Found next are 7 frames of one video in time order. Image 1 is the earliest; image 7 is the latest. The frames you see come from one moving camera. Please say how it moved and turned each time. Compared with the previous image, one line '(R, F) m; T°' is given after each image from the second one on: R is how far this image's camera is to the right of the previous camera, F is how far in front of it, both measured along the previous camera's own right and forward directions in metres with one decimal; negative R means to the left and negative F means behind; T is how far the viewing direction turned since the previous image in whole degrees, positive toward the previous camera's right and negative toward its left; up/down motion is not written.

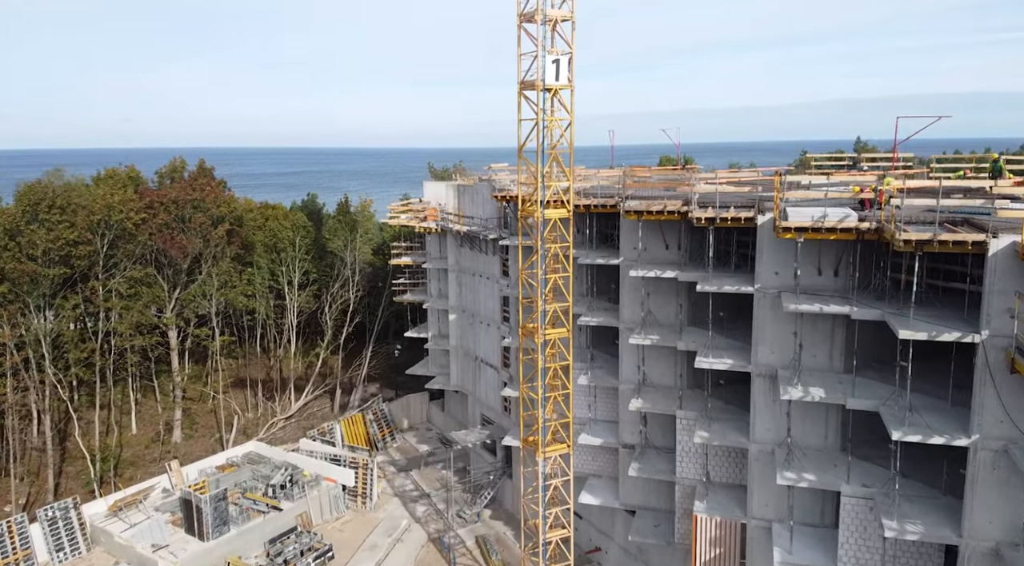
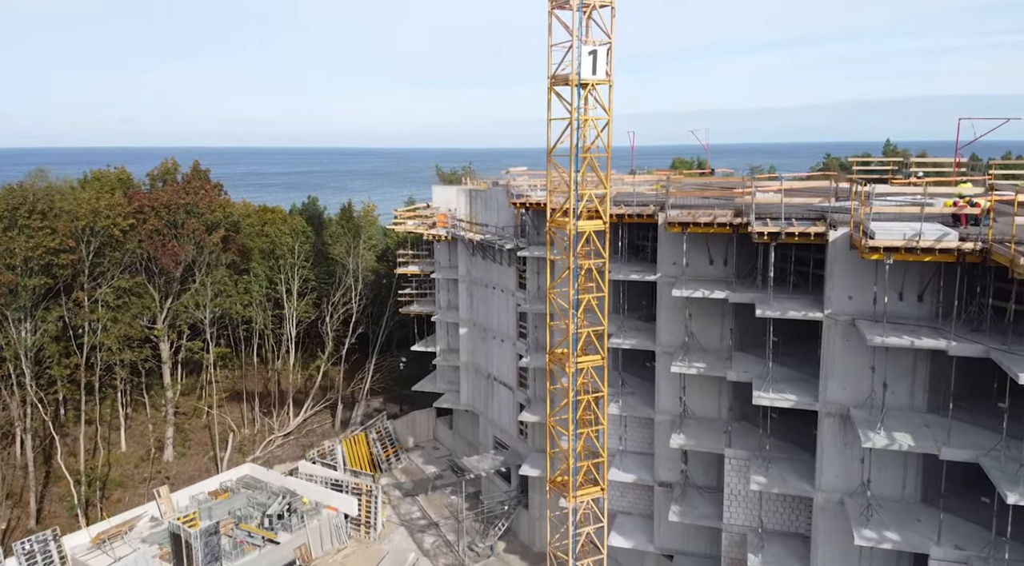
(-0.7, +2.6) m; 0°
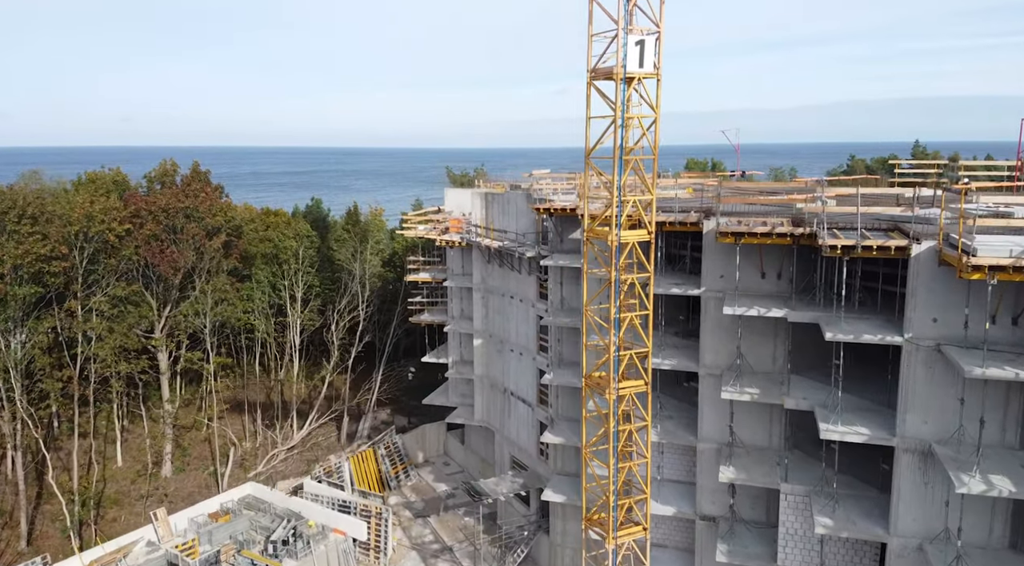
(-0.7, +2.0) m; 0°
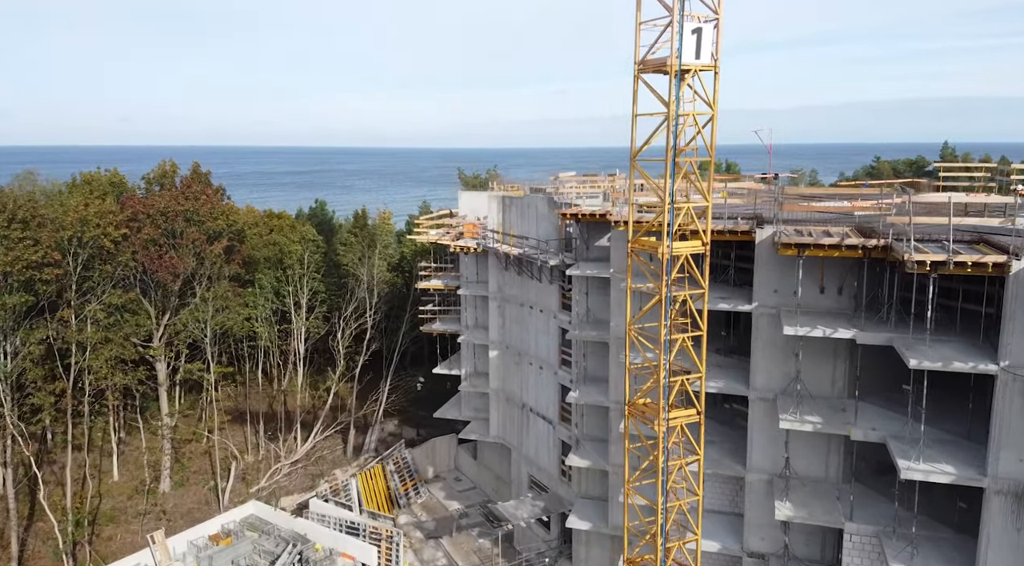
(-0.7, +1.8) m; 0°
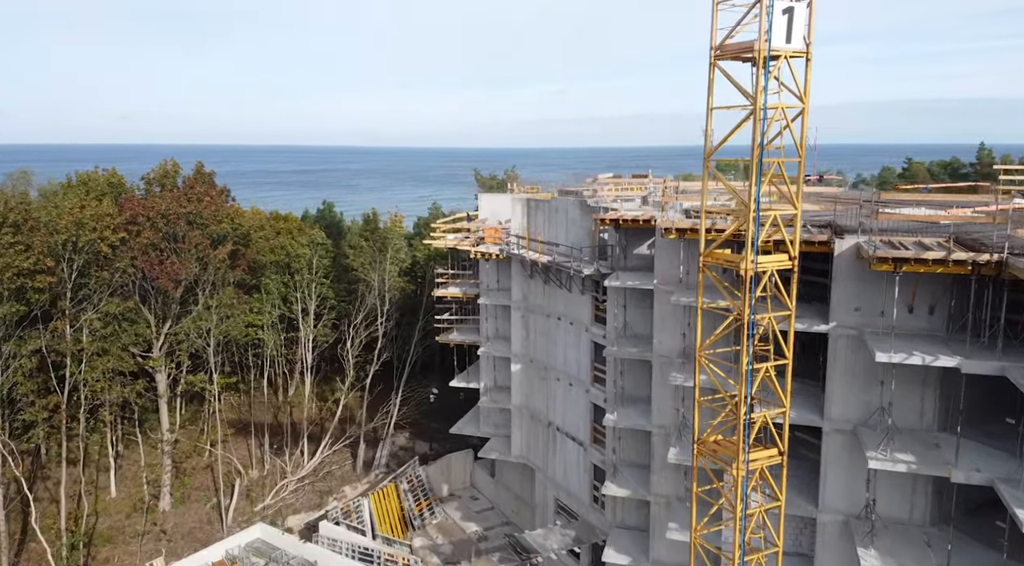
(-0.9, +2.1) m; 0°
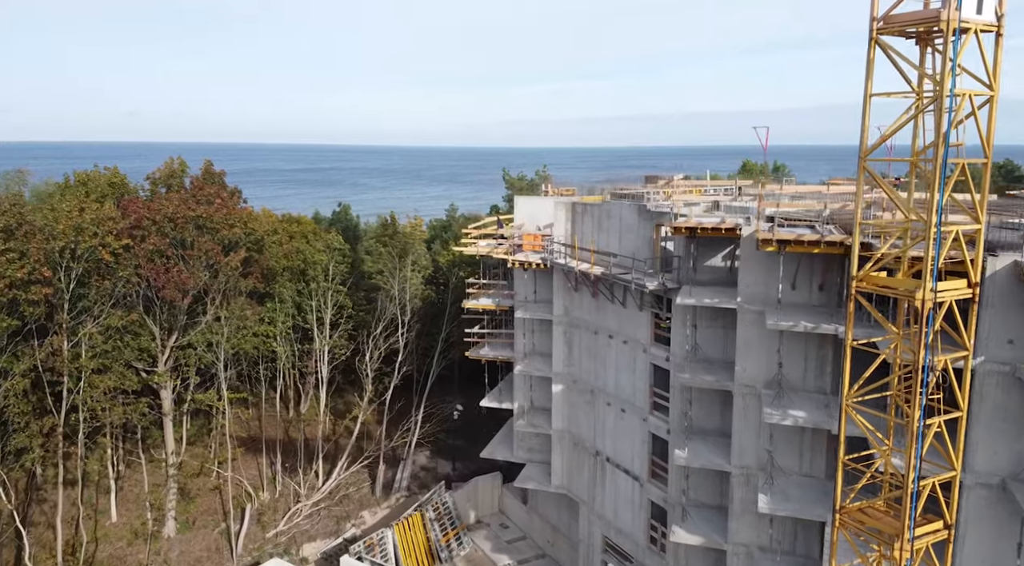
(-1.4, +2.7) m; 0°
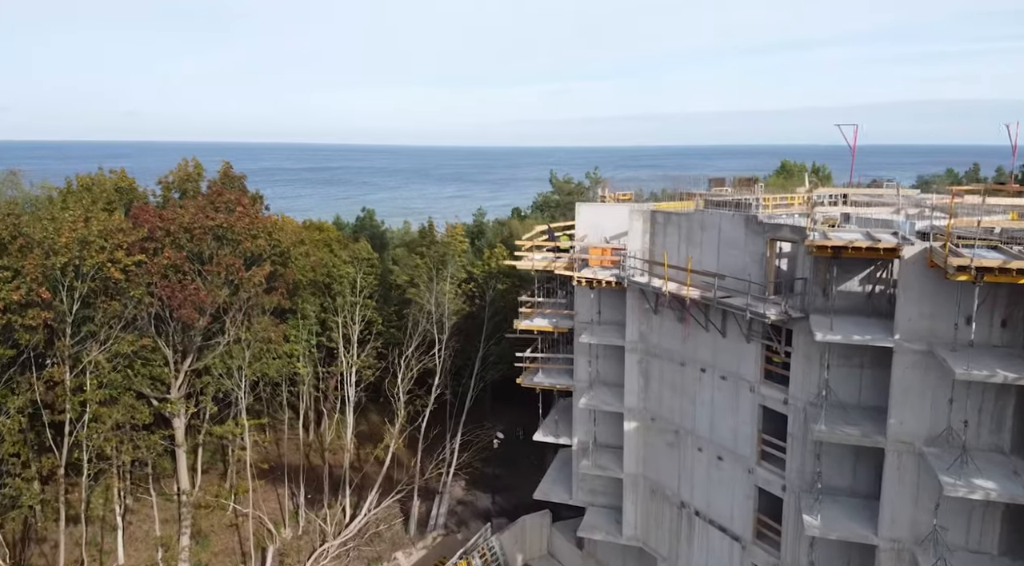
(-2.0, +3.5) m; 0°
